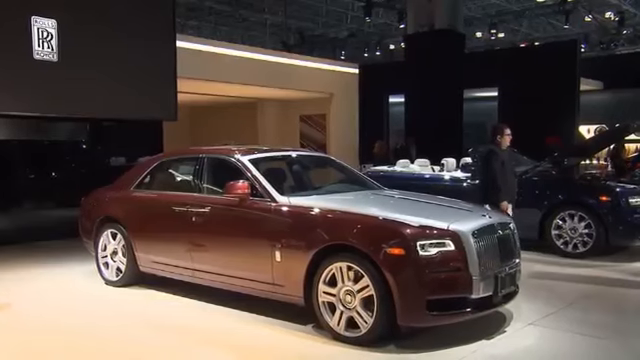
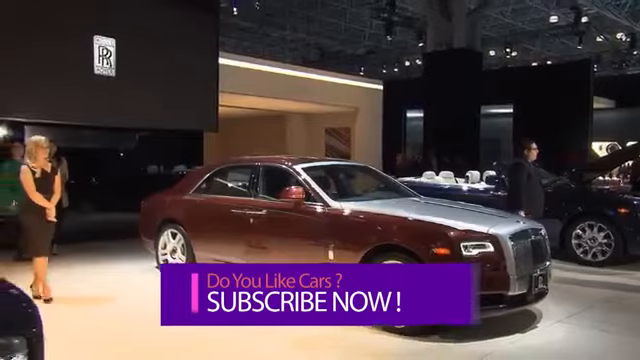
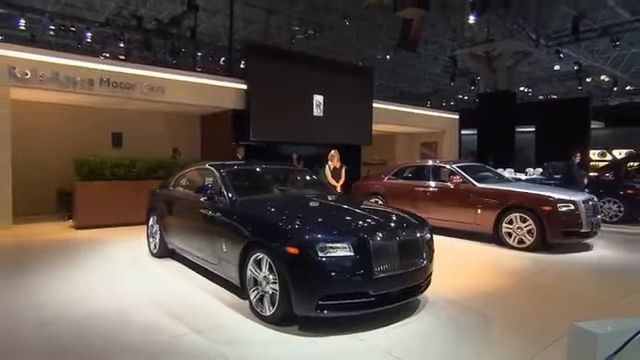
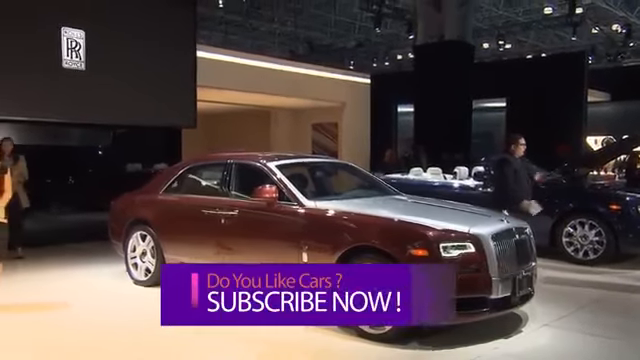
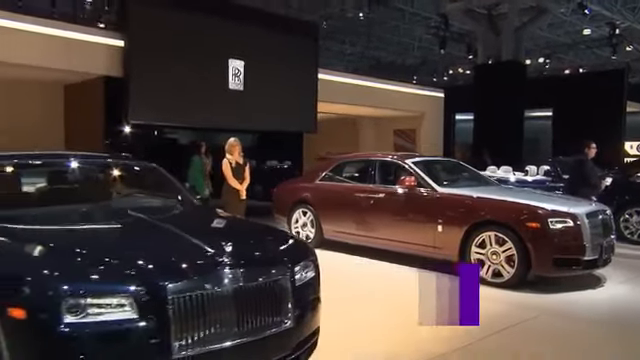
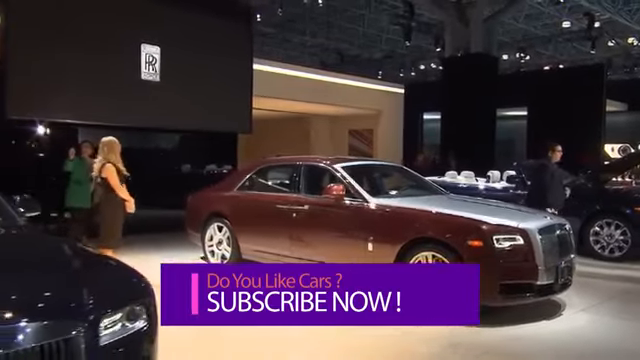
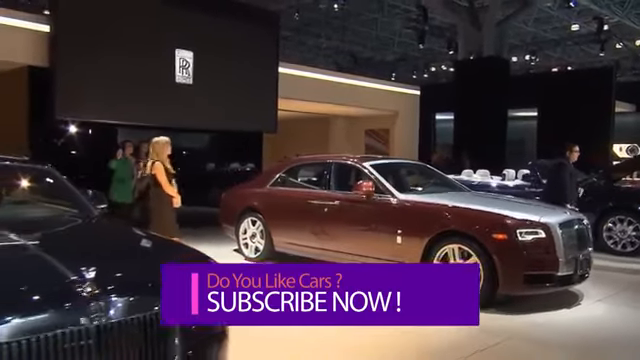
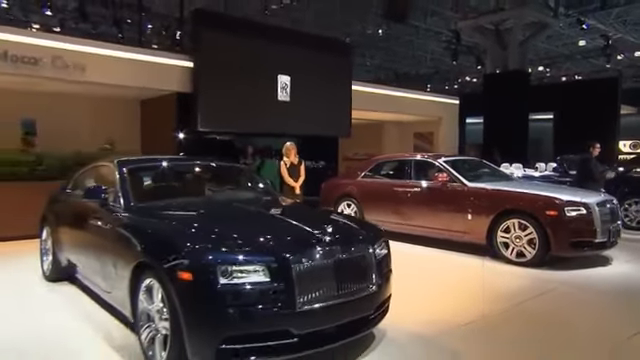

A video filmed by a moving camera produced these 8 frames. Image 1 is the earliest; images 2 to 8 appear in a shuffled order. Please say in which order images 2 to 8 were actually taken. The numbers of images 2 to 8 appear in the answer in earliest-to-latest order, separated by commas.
4, 2, 6, 7, 5, 8, 3
